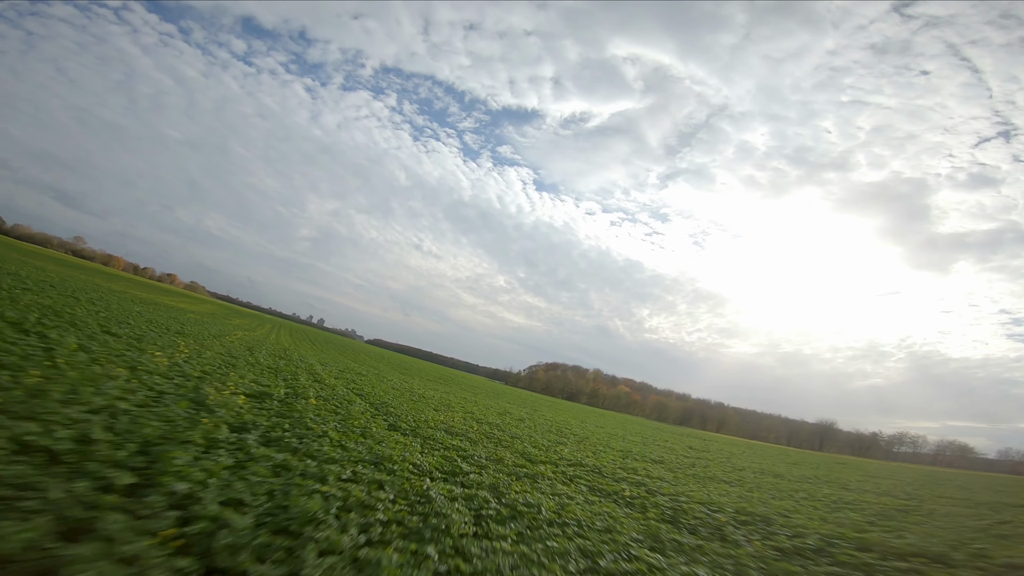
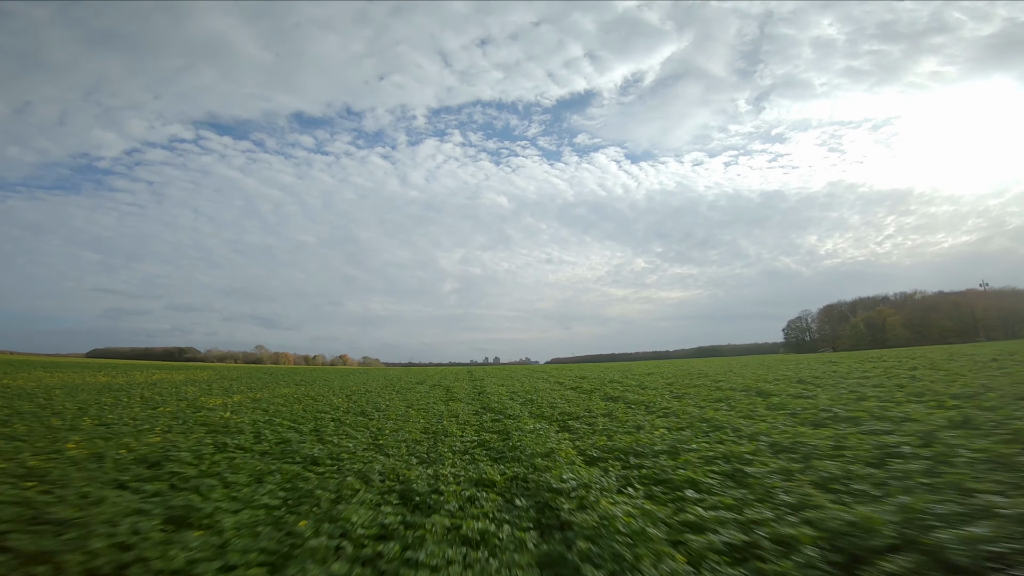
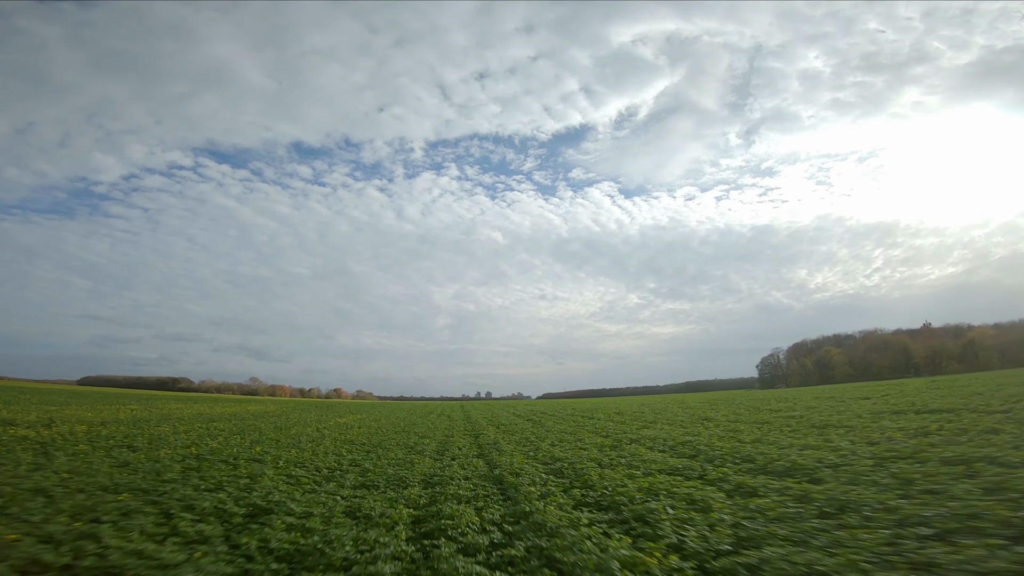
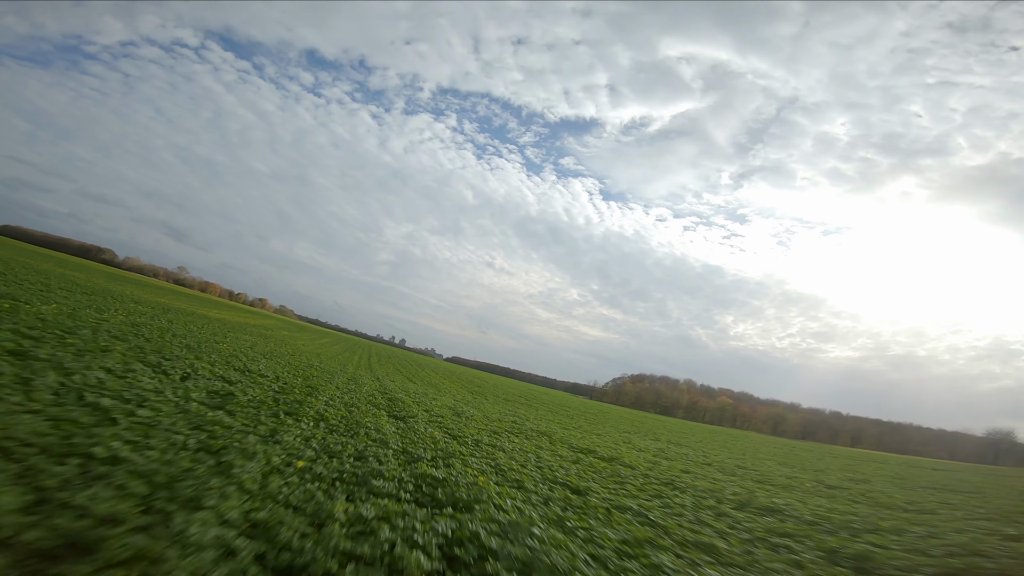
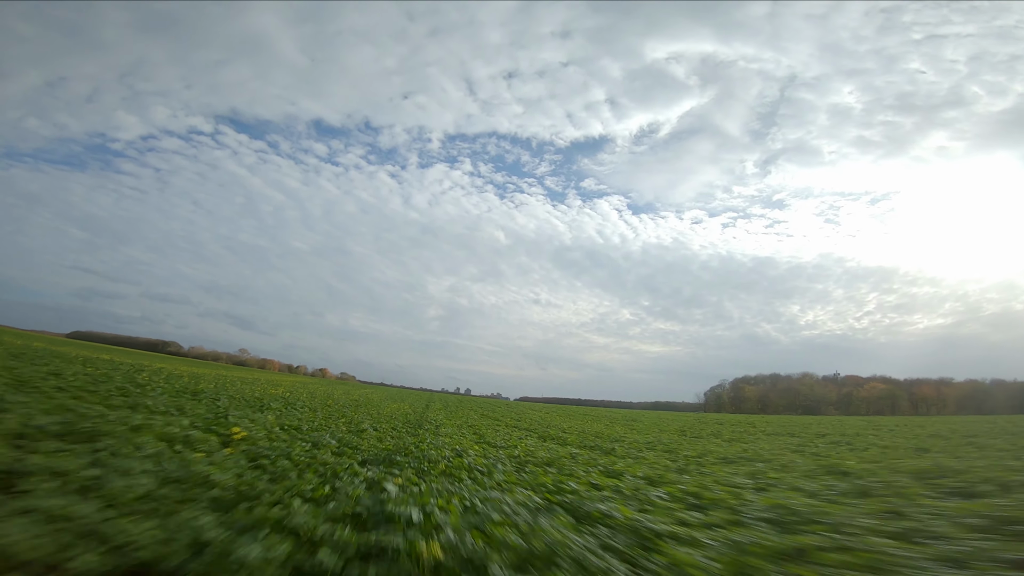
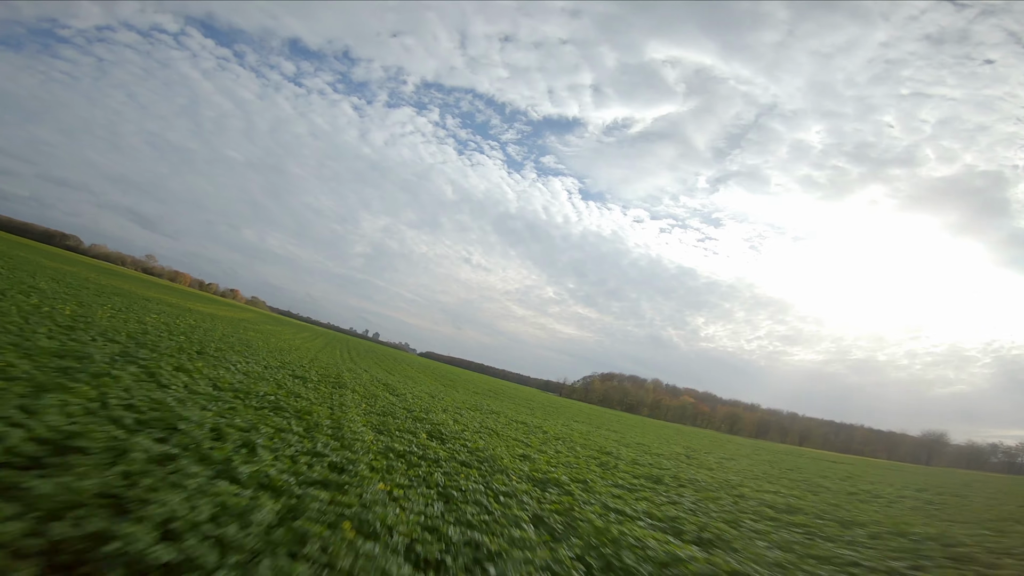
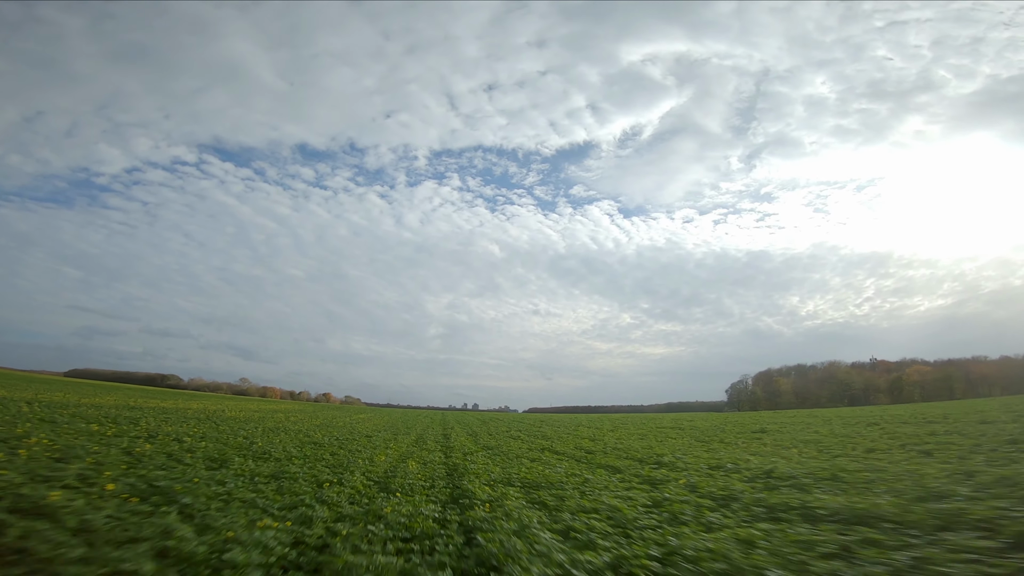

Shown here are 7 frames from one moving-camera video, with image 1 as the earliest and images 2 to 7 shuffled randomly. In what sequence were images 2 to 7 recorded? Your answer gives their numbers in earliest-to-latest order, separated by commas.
6, 4, 5, 7, 3, 2
